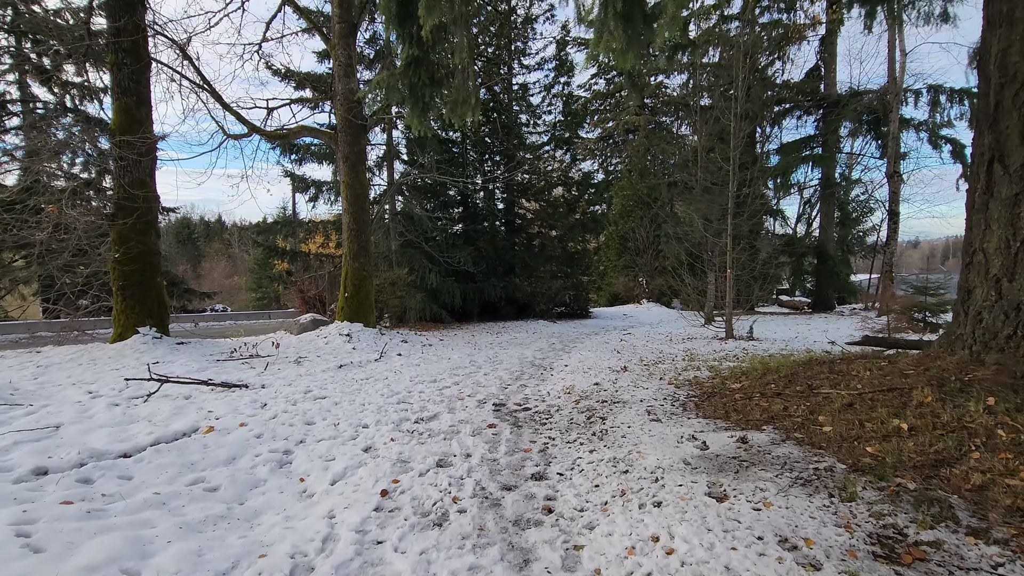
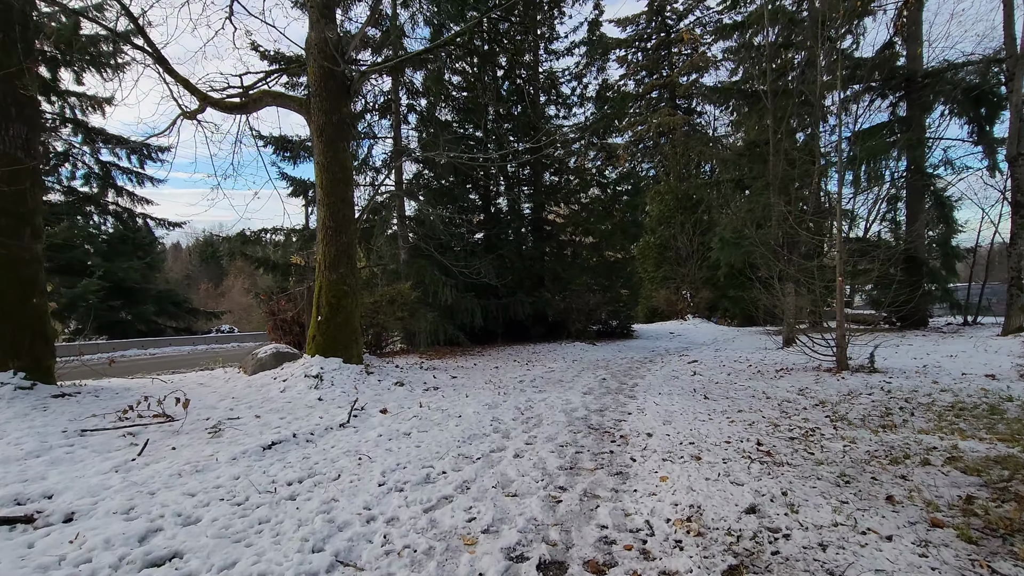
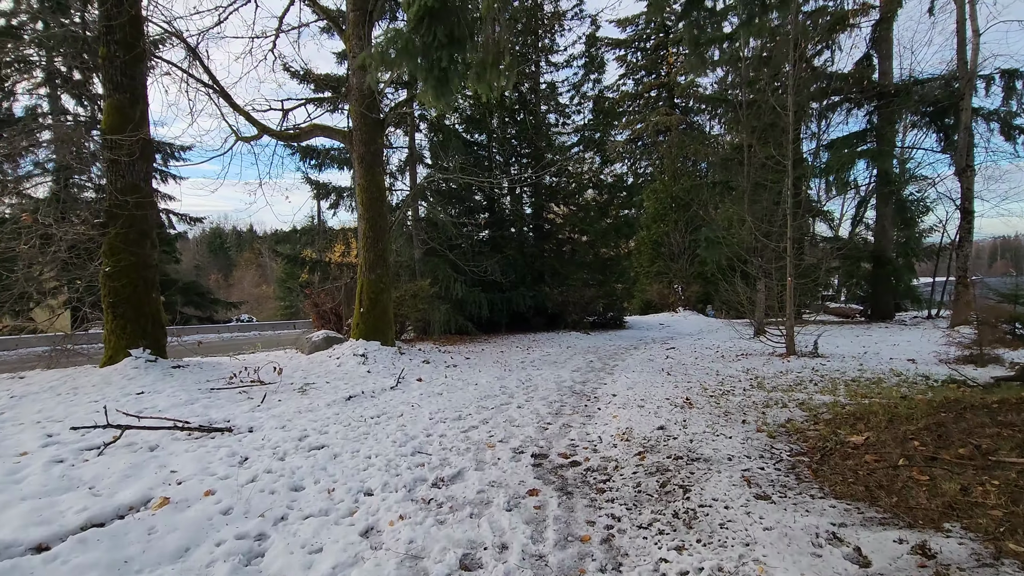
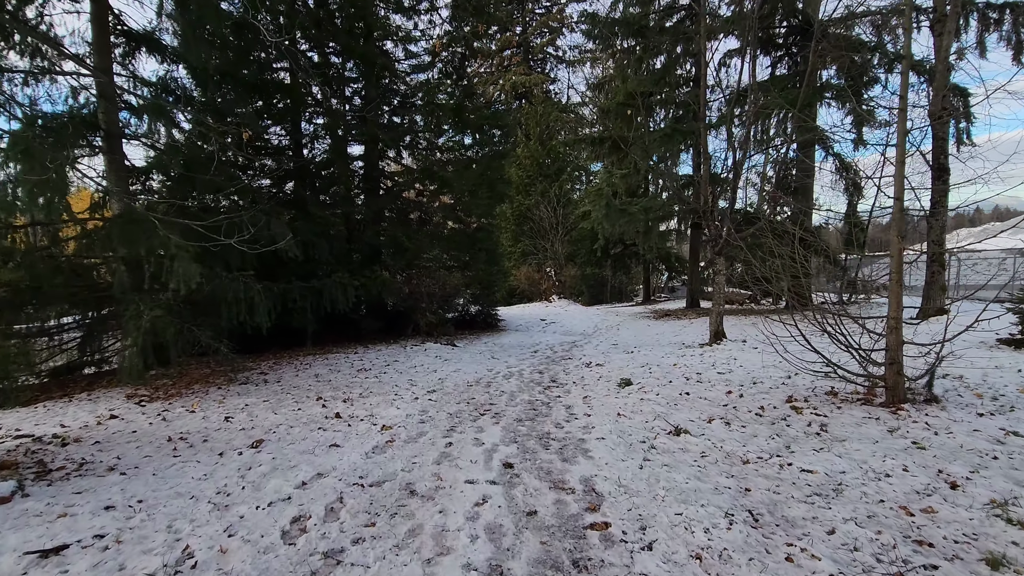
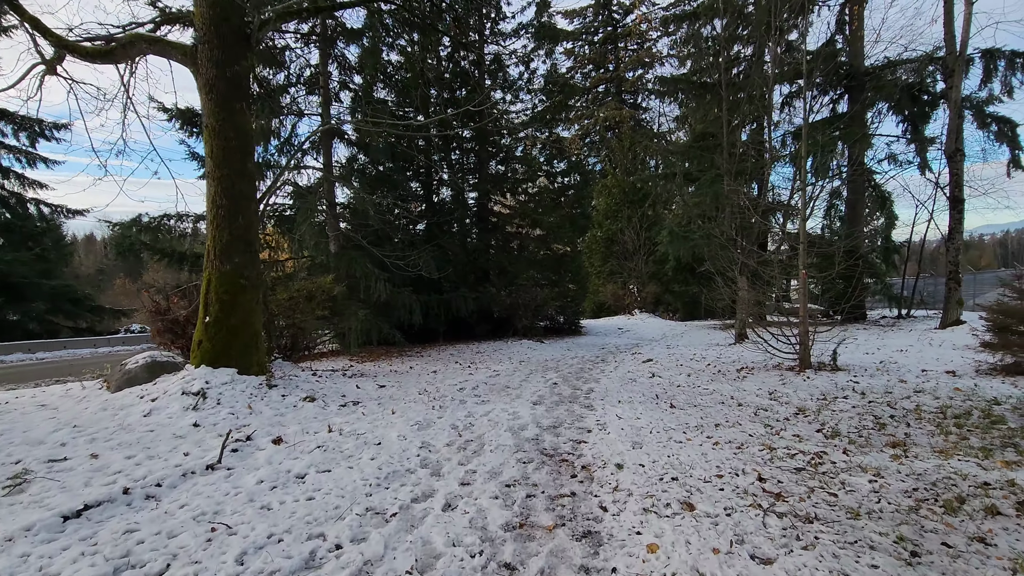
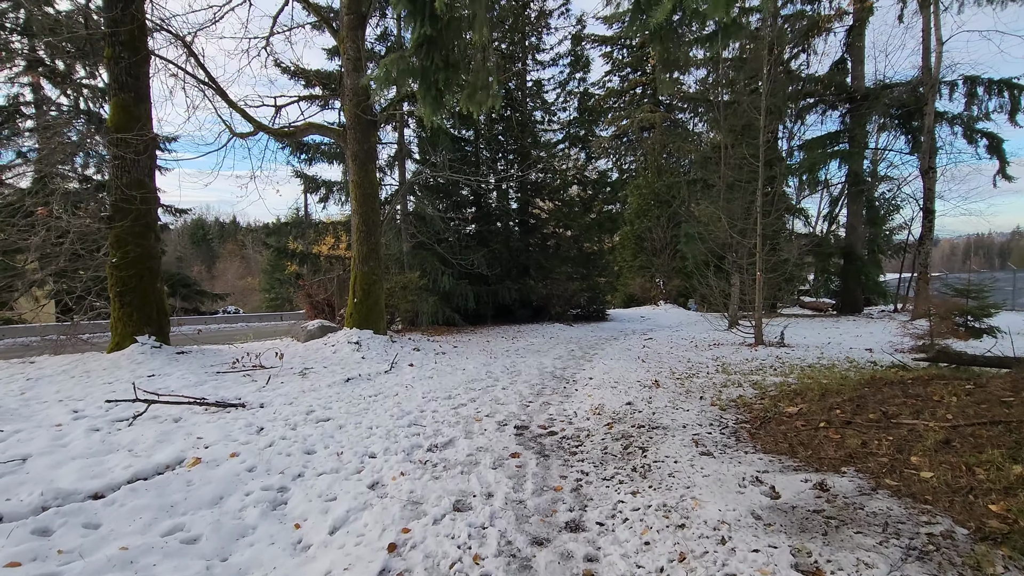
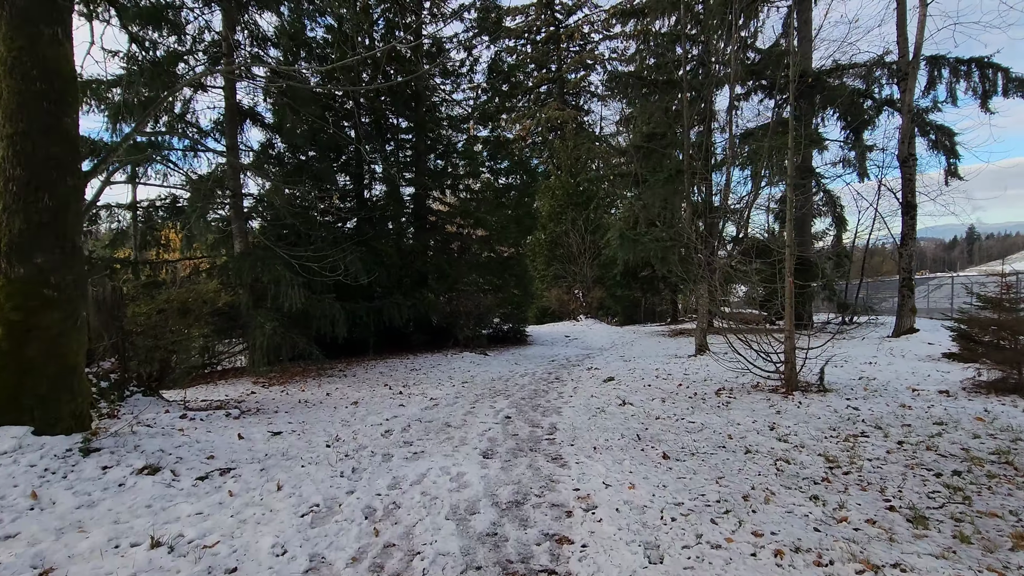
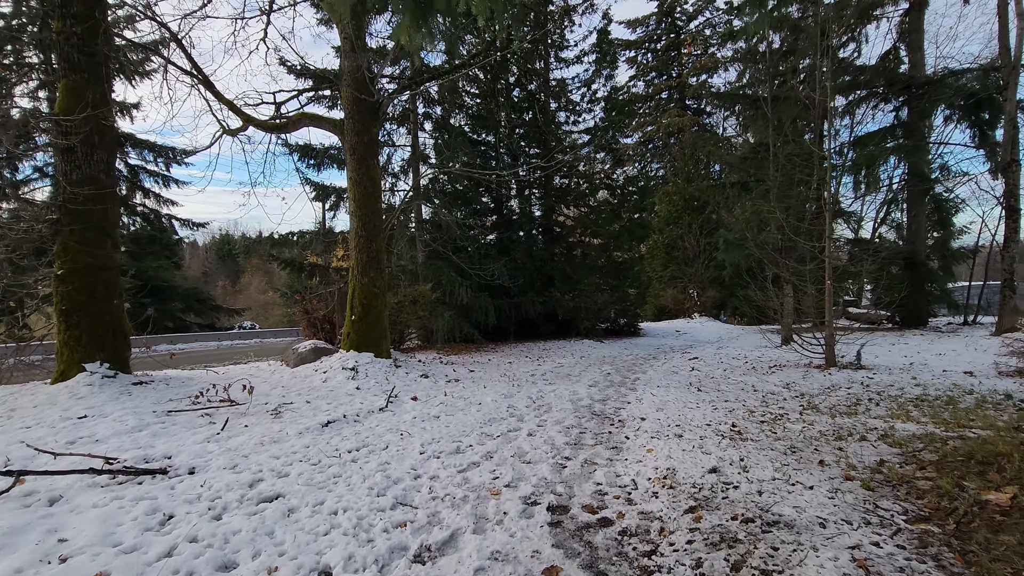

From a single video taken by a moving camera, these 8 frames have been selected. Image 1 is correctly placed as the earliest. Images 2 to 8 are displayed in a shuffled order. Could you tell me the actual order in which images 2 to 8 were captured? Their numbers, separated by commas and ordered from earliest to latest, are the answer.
6, 3, 8, 2, 5, 7, 4
